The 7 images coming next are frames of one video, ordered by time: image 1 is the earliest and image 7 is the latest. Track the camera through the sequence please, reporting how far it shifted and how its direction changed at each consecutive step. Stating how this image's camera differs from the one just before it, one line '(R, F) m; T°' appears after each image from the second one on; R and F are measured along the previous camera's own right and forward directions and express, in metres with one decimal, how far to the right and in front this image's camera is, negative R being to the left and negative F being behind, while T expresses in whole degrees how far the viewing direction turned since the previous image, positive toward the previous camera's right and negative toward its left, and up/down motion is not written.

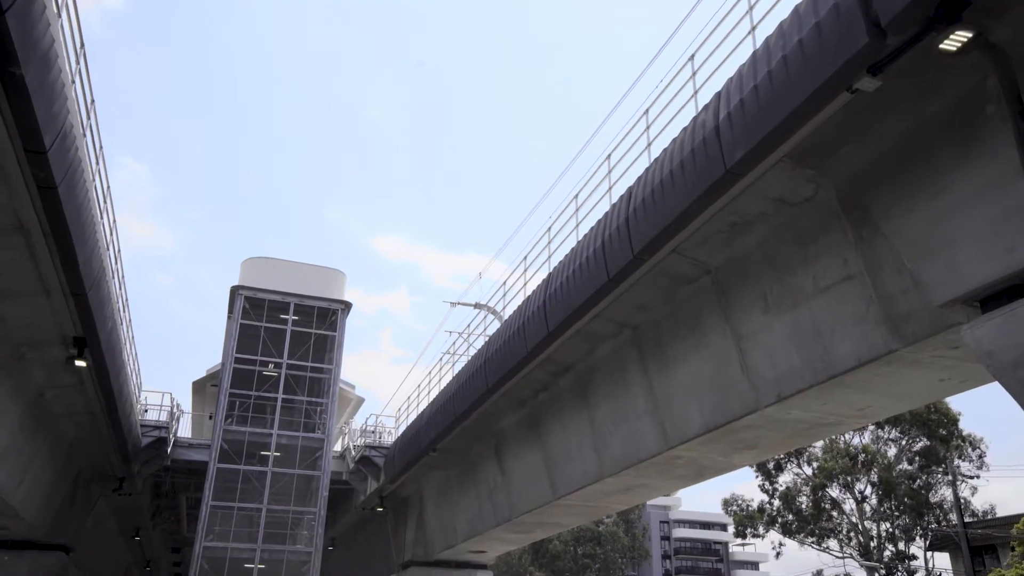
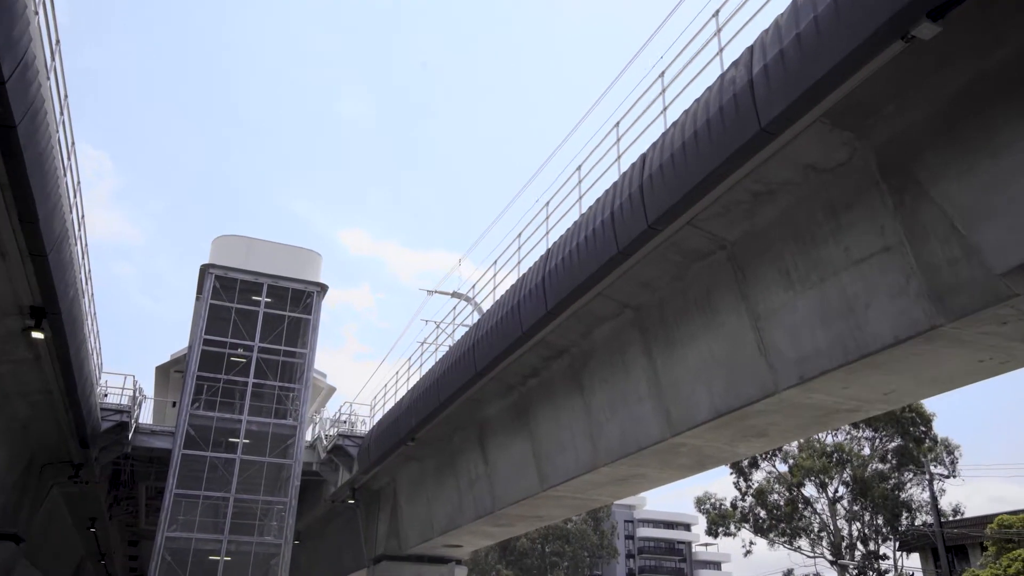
(-0.4, +0.7) m; +2°
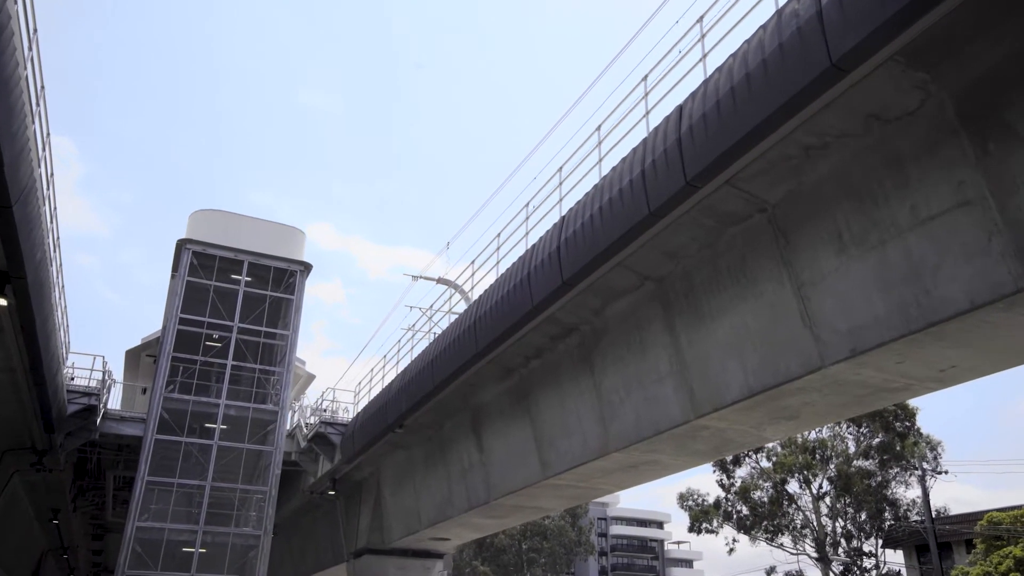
(-0.5, +0.9) m; +2°
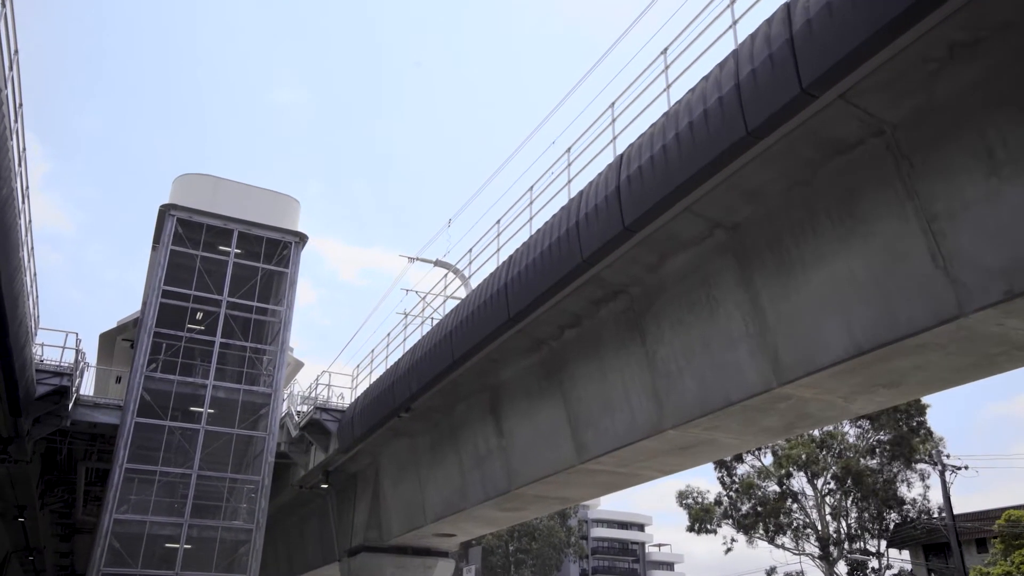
(-0.8, +1.4) m; +2°
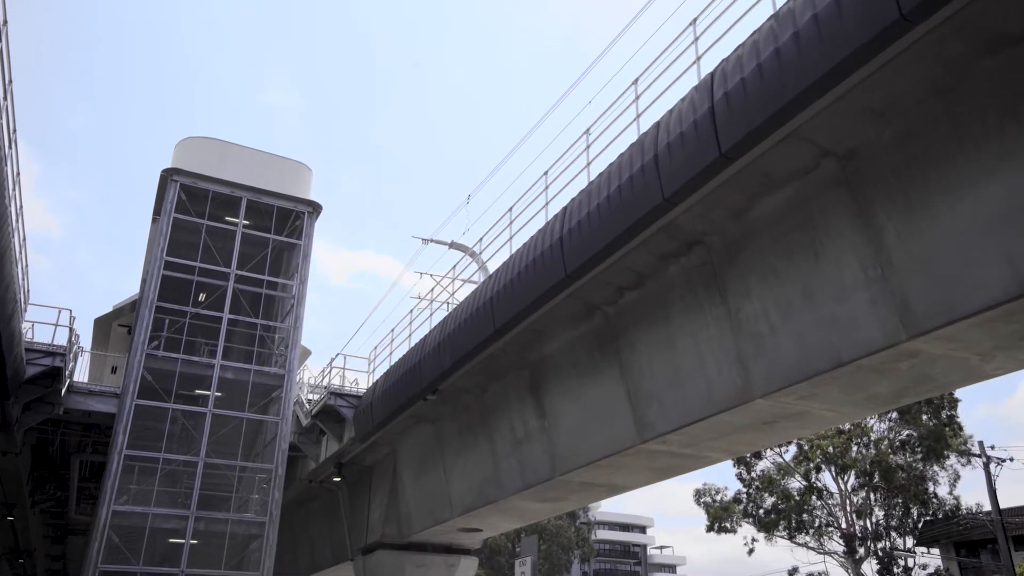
(-0.7, +1.4) m; 0°
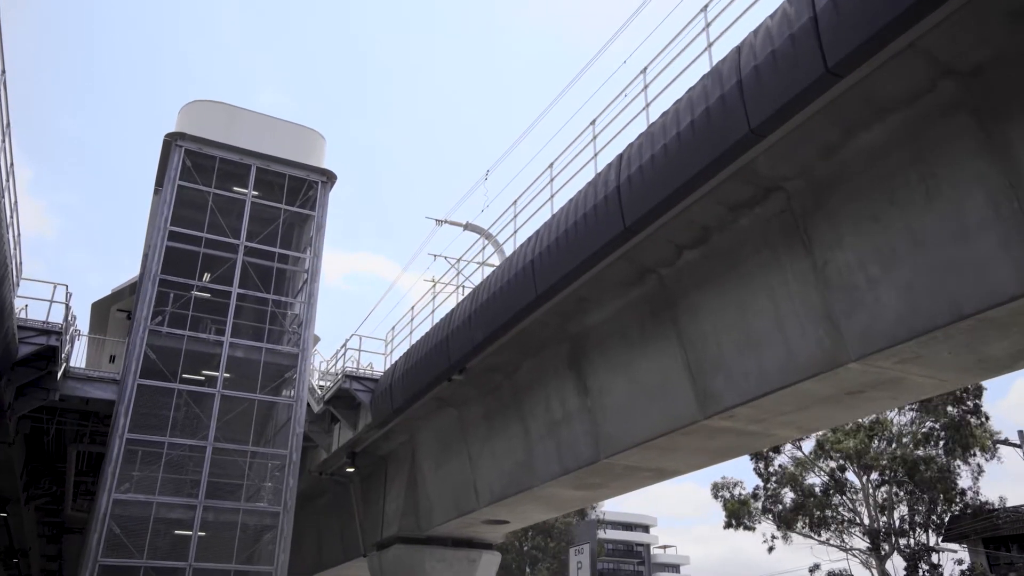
(-0.6, +1.1) m; 0°
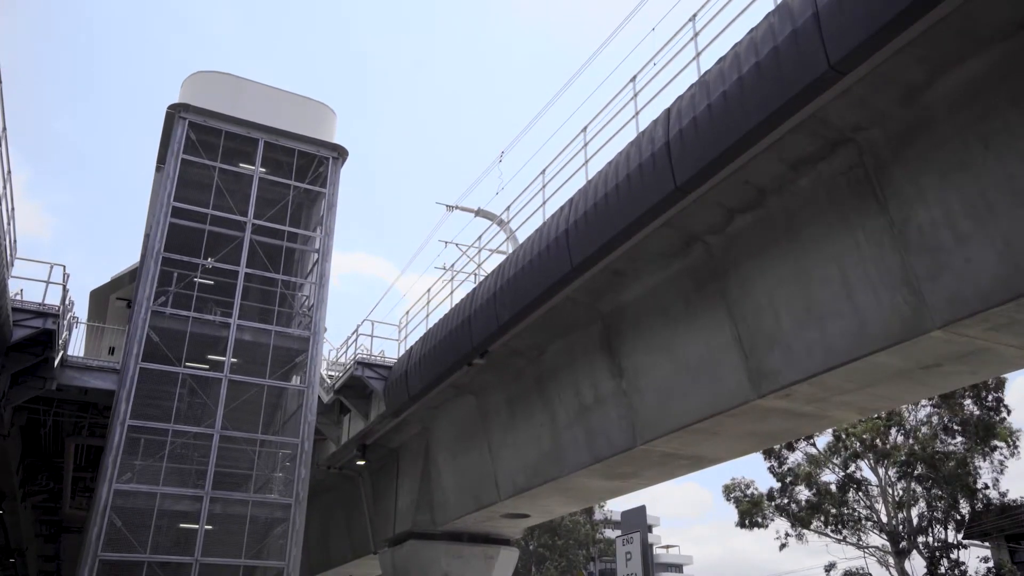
(-0.4, +0.8) m; 0°
